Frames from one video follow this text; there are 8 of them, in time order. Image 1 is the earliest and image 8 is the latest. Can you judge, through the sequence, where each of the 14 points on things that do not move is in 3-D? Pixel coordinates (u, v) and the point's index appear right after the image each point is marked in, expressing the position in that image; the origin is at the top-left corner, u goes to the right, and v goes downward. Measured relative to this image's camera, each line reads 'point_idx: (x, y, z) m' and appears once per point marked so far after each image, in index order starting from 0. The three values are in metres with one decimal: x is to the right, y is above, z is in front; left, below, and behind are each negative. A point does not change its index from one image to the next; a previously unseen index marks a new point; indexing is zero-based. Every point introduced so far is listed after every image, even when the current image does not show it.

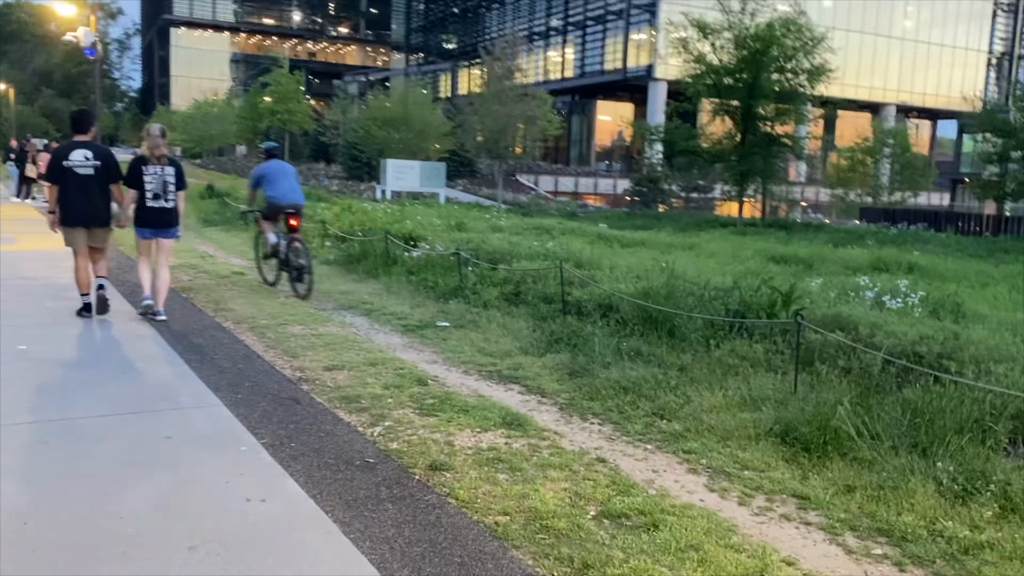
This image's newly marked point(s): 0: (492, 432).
0: (-0.1, -0.9, +5.1) m
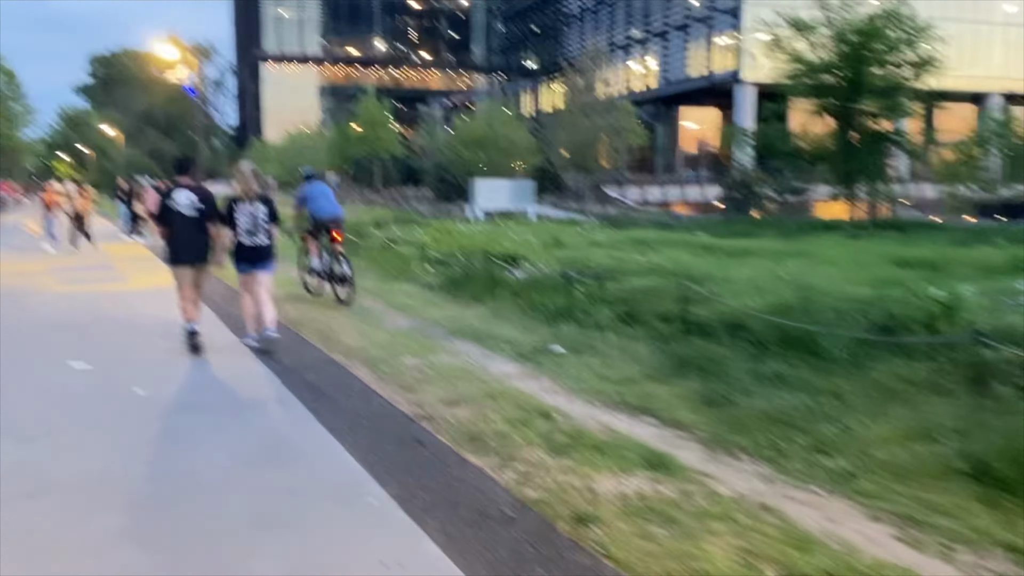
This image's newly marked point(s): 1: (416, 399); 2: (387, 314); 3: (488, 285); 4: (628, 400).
0: (+0.7, -1.0, +4.7) m
1: (-0.7, -0.8, +6.2) m
2: (-1.5, -0.3, +10.2) m
3: (-0.3, 0.0, +10.9) m
4: (+0.8, -0.8, +6.2) m
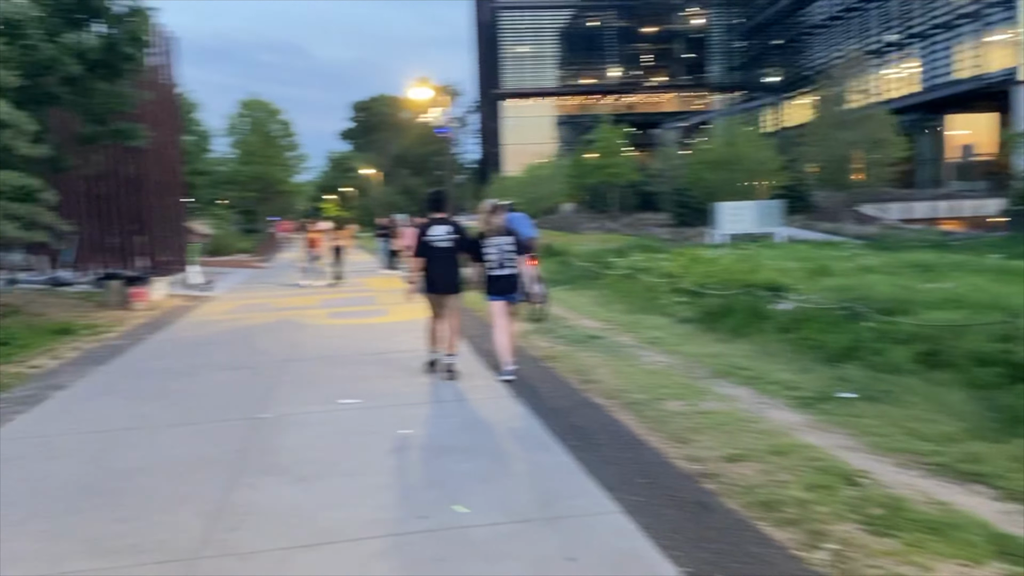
0: (+2.1, -1.2, +3.7) m
1: (+1.2, -1.1, +5.5) m
2: (+1.4, -0.7, +9.6) m
3: (+2.8, -0.4, +10.1) m
4: (+2.7, -1.0, +5.2) m
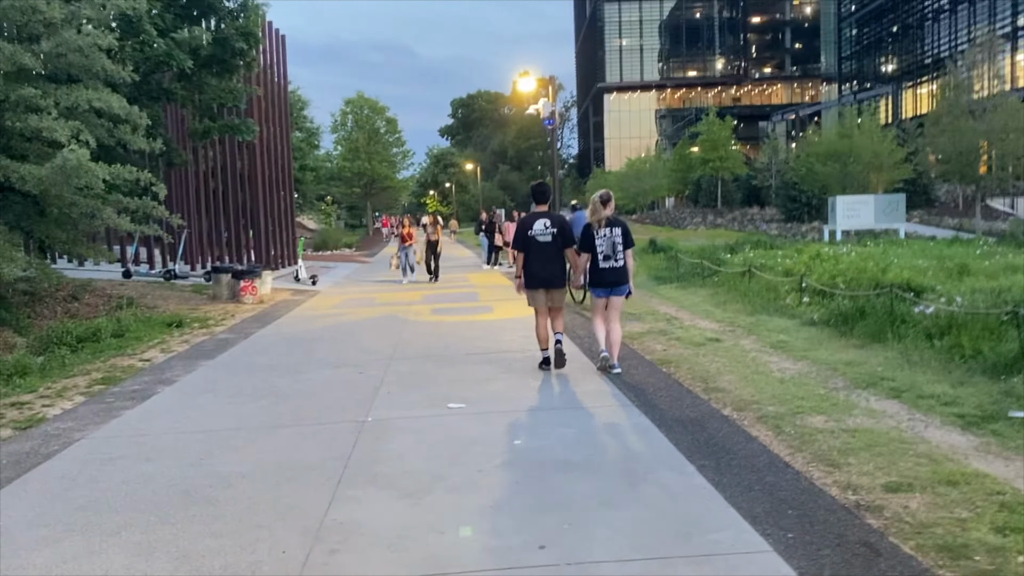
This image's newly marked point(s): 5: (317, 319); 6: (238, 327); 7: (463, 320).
0: (+2.6, -1.2, +3.0) m
1: (+1.9, -1.1, +4.9) m
2: (+2.6, -0.7, +8.9) m
3: (+4.0, -0.4, +9.2) m
4: (+3.3, -1.1, +4.4) m
5: (-3.1, -0.5, +13.6) m
6: (-4.2, -0.6, +13.1) m
7: (-0.7, -0.5, +12.9) m
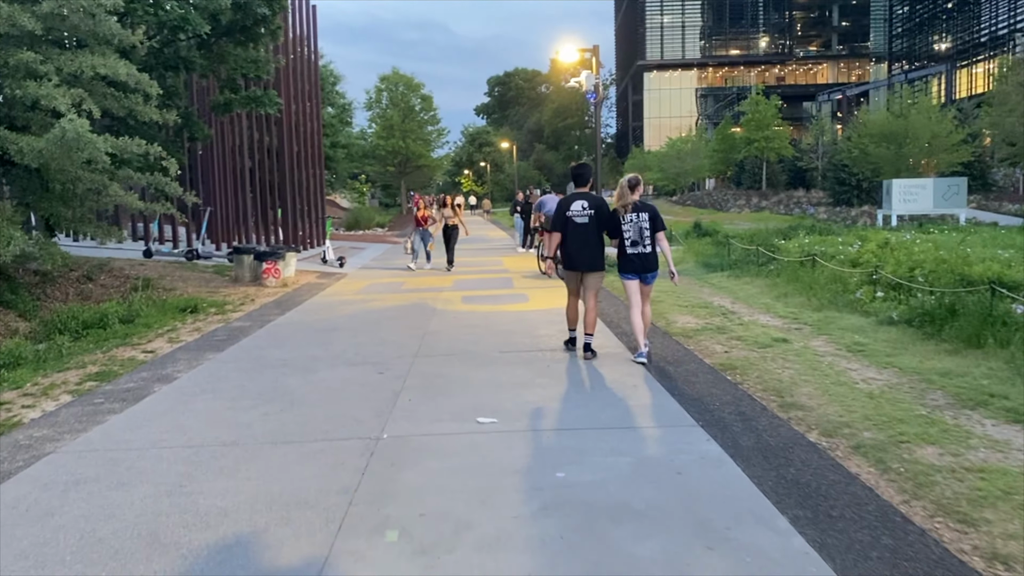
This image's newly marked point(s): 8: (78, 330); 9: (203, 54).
0: (+2.7, -1.3, +1.8) m
1: (+2.1, -1.1, +3.8) m
2: (+3.0, -0.6, +7.7) m
3: (+4.4, -0.3, +8.0) m
4: (+3.5, -1.1, +3.2) m
5: (-2.5, -0.3, +12.7) m
6: (-3.7, -0.4, +12.2) m
7: (-0.2, -0.3, +11.9) m
8: (-5.5, -0.5, +11.0) m
9: (-5.3, +4.0, +14.7) m
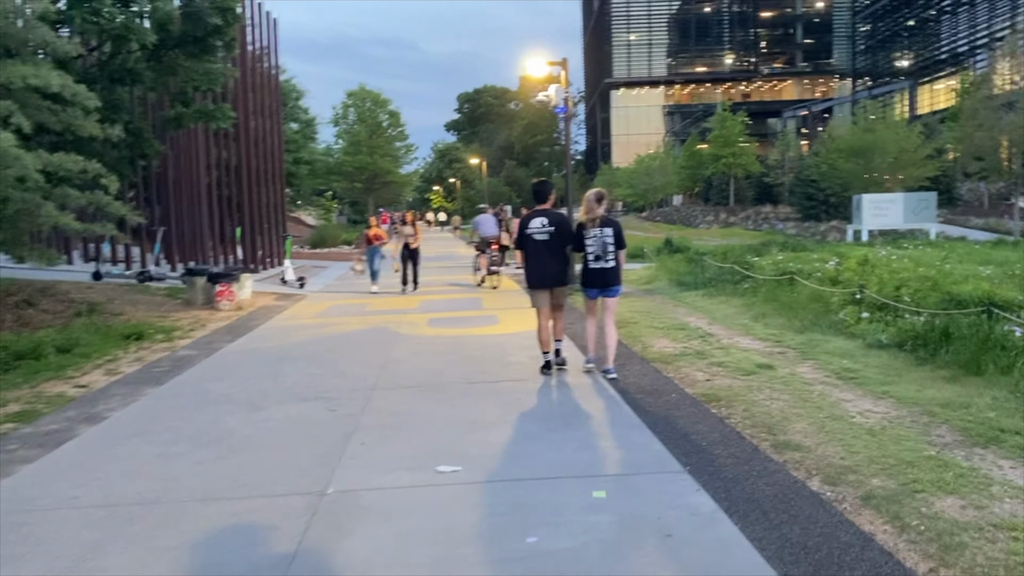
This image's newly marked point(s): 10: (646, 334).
0: (+2.6, -1.4, +1.3) m
1: (+1.9, -1.2, +3.2) m
2: (+2.7, -0.8, +7.2) m
3: (+4.1, -0.5, +7.4) m
4: (+3.4, -1.3, +2.7) m
5: (-3.0, -0.6, +11.9) m
6: (-4.1, -0.7, +11.5) m
7: (-0.6, -0.6, +11.2) m
8: (-5.9, -0.9, +10.1) m
9: (-5.8, +3.6, +13.9) m
10: (+1.6, -0.5, +10.2) m
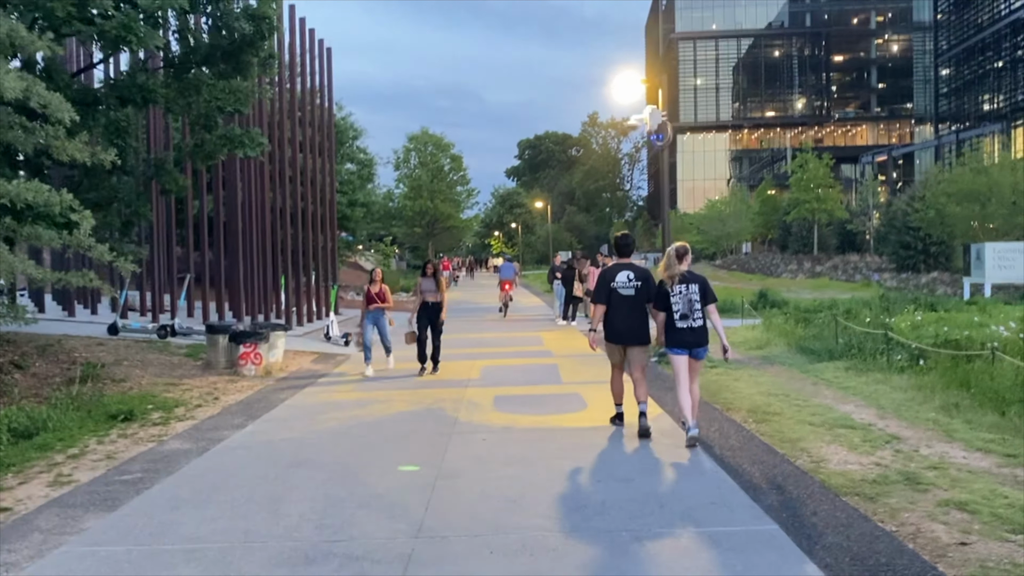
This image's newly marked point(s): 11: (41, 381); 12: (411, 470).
0: (+2.8, -1.6, -1.8) m
1: (+2.3, -1.6, +0.2) m
2: (+3.4, -1.4, +4.1) m
3: (+4.8, -1.1, +4.3) m
4: (+3.7, -1.6, -0.4) m
5: (-2.0, -1.3, +9.3) m
6: (-3.1, -1.4, +8.9) m
7: (+0.3, -1.3, +8.4) m
8: (-5.0, -1.5, +7.6) m
9: (-4.6, +2.8, +11.7) m
10: (+2.4, -1.2, +7.2) m
11: (-6.2, -1.2, +11.2) m
12: (-0.8, -1.4, +6.5) m
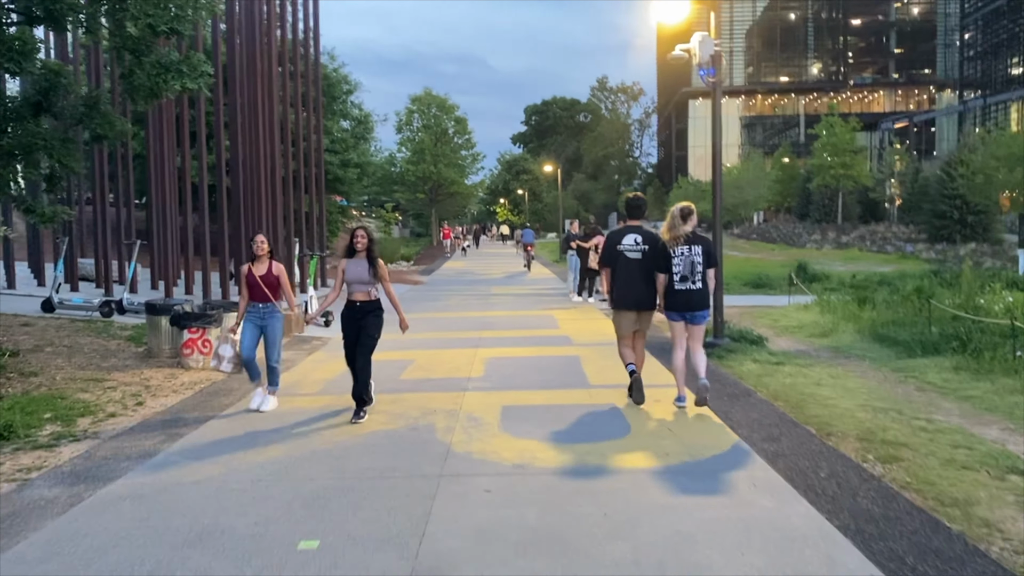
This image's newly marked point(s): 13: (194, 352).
0: (+2.9, -1.9, -4.2) m
1: (+2.4, -1.7, -2.3) m
2: (+3.4, -1.4, +1.7) m
3: (+4.9, -1.1, +1.8) m
4: (+3.8, -1.8, -2.9) m
5: (-1.9, -1.1, +6.8) m
6: (-3.0, -1.2, +6.4) m
7: (+0.4, -1.2, +5.9) m
8: (-4.9, -1.3, +5.2) m
9: (-4.5, +3.1, +9.1) m
10: (+2.6, -1.1, +4.7) m
11: (-6.0, -0.9, +8.8) m
12: (-0.7, -1.3, +4.1) m
13: (-3.6, -0.7, +9.8) m
